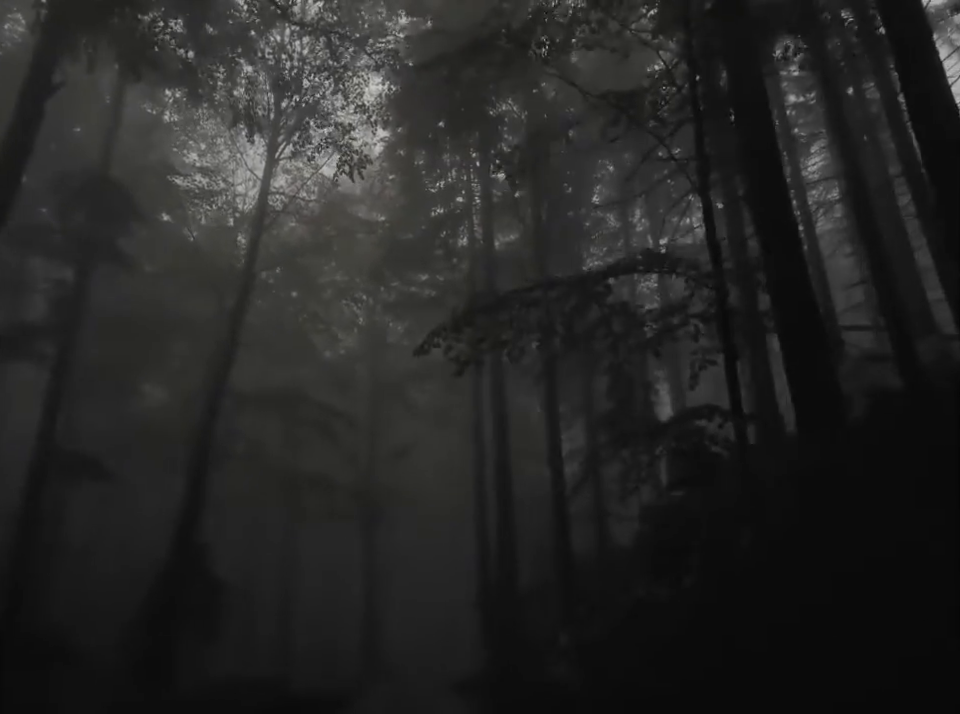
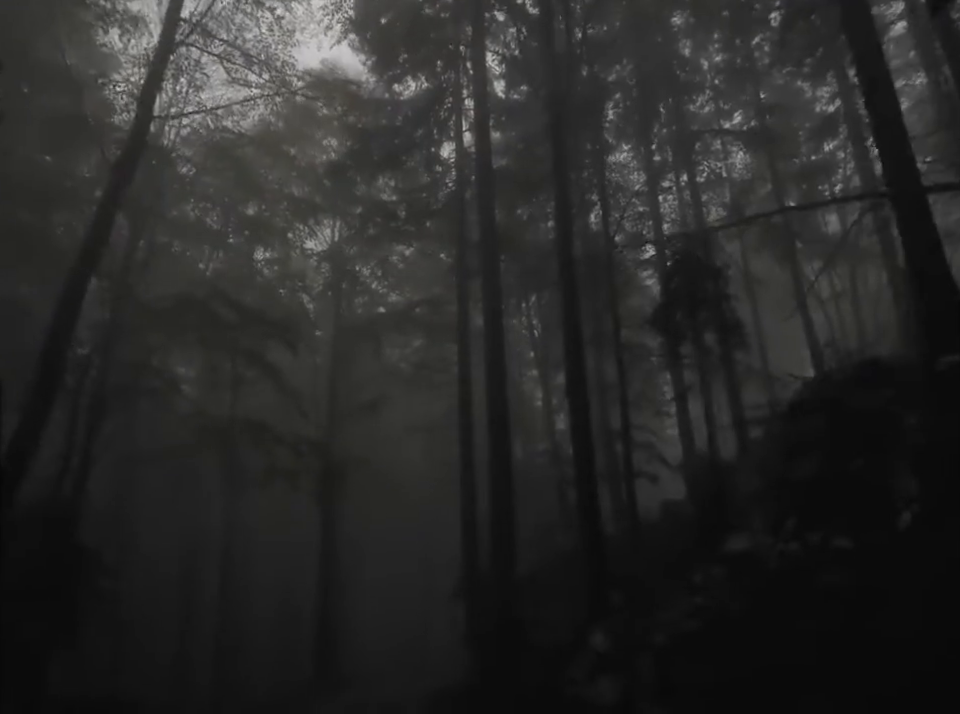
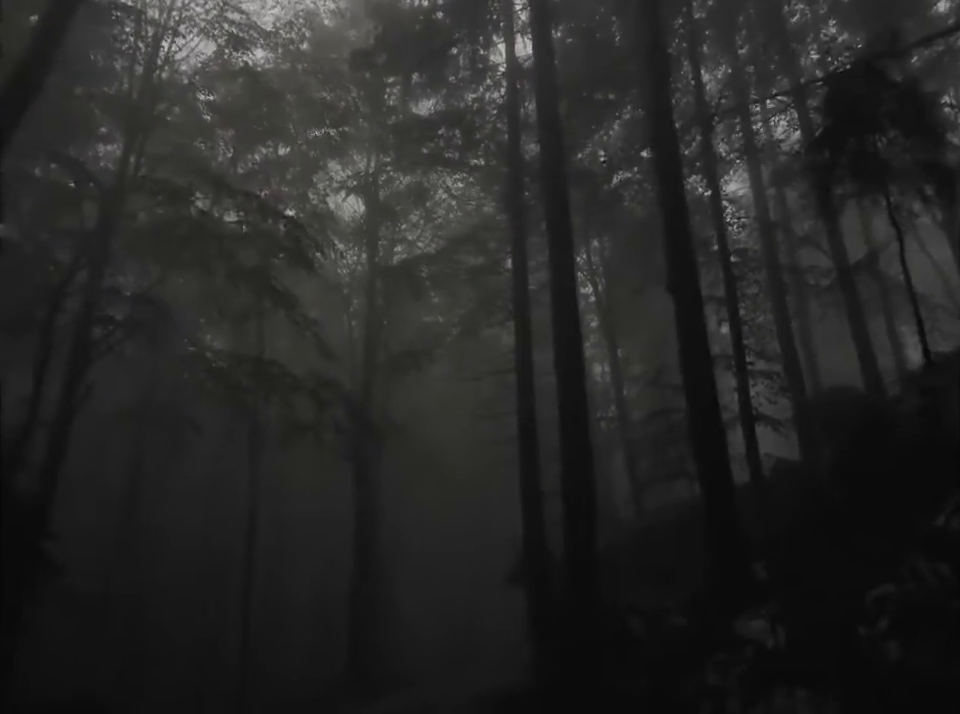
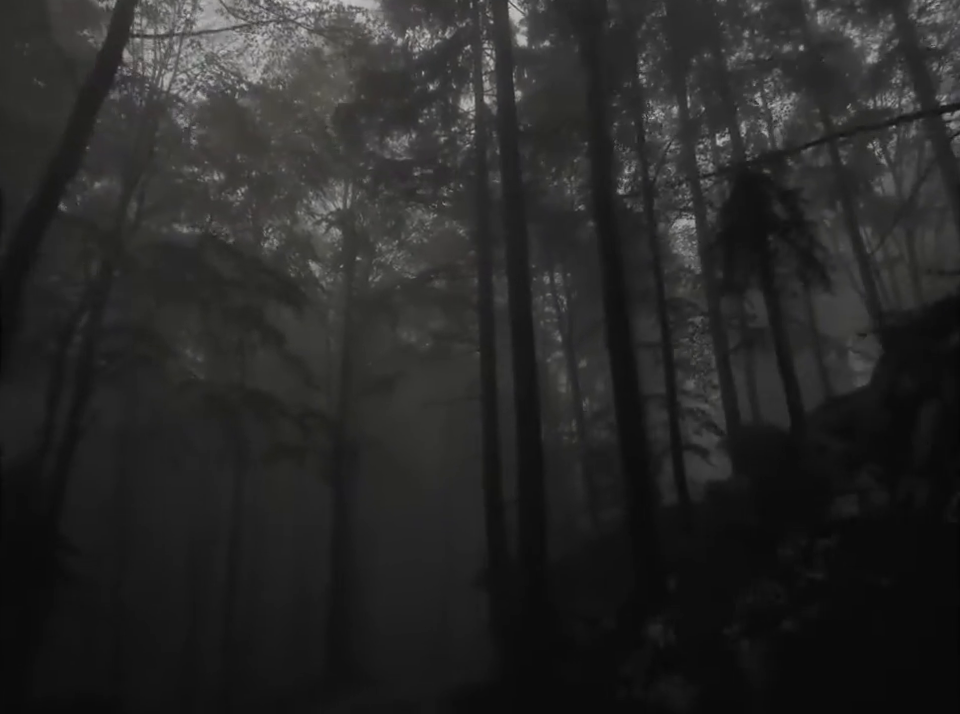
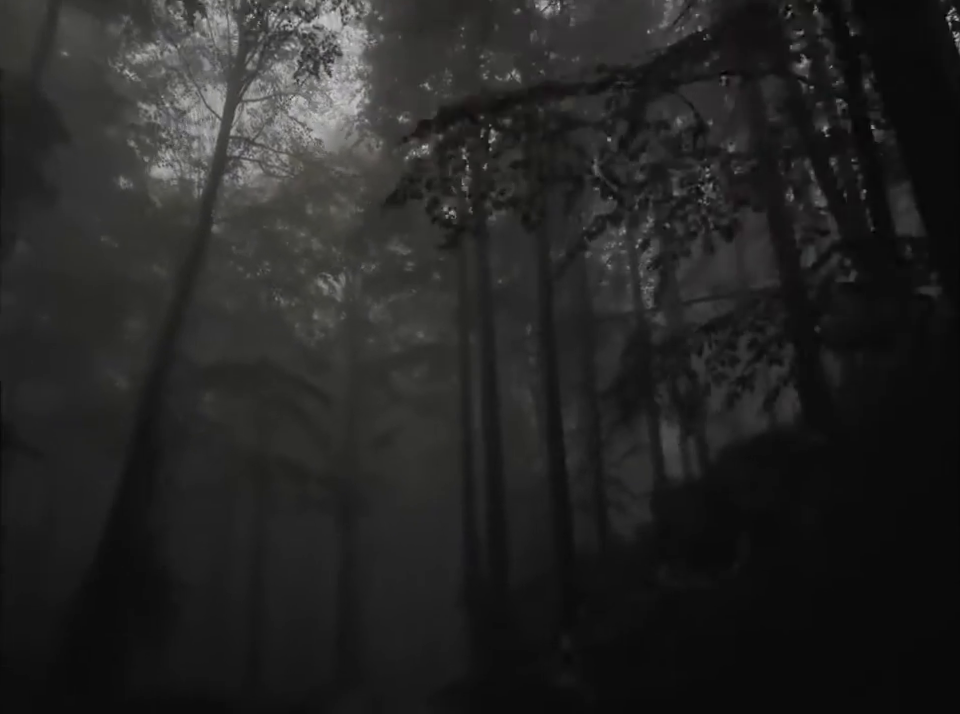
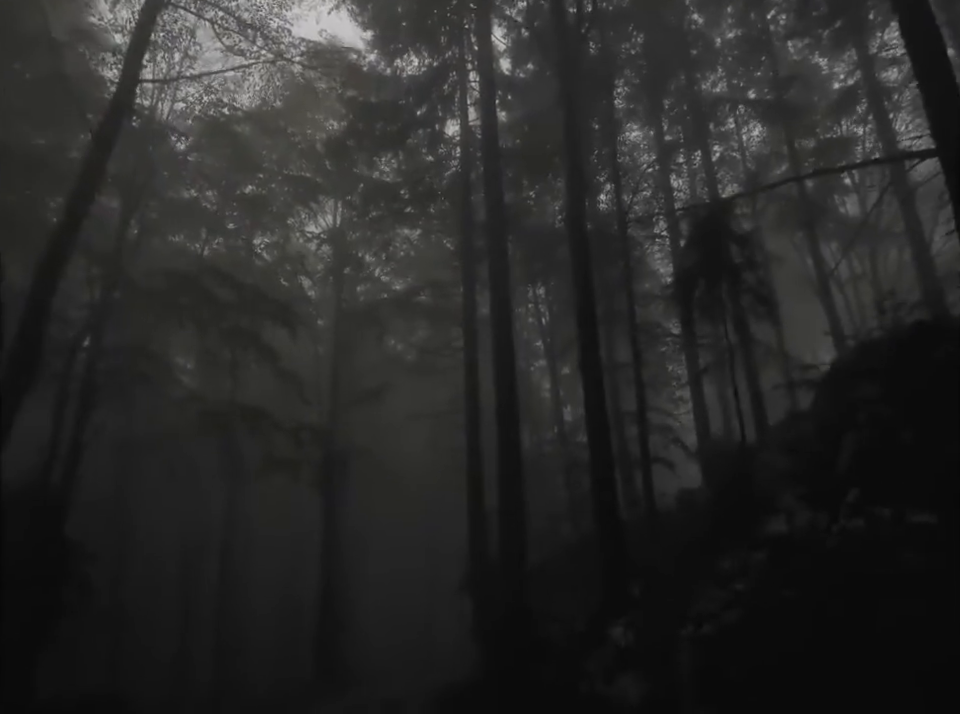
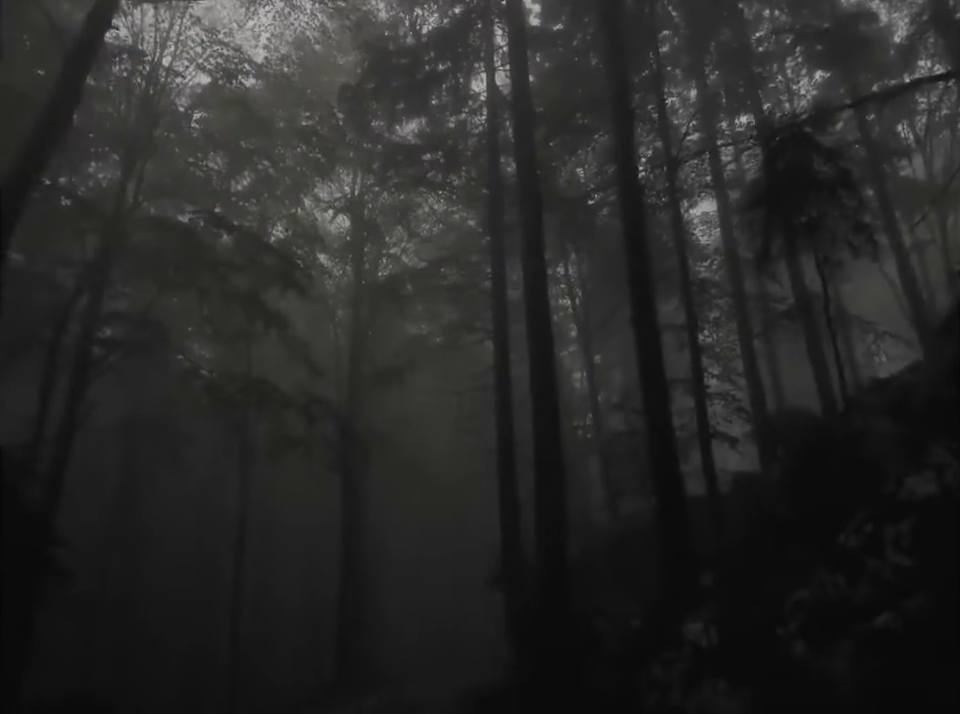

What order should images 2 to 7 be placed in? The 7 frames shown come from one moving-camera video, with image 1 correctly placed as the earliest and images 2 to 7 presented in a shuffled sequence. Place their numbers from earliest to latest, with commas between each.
5, 2, 6, 4, 7, 3
